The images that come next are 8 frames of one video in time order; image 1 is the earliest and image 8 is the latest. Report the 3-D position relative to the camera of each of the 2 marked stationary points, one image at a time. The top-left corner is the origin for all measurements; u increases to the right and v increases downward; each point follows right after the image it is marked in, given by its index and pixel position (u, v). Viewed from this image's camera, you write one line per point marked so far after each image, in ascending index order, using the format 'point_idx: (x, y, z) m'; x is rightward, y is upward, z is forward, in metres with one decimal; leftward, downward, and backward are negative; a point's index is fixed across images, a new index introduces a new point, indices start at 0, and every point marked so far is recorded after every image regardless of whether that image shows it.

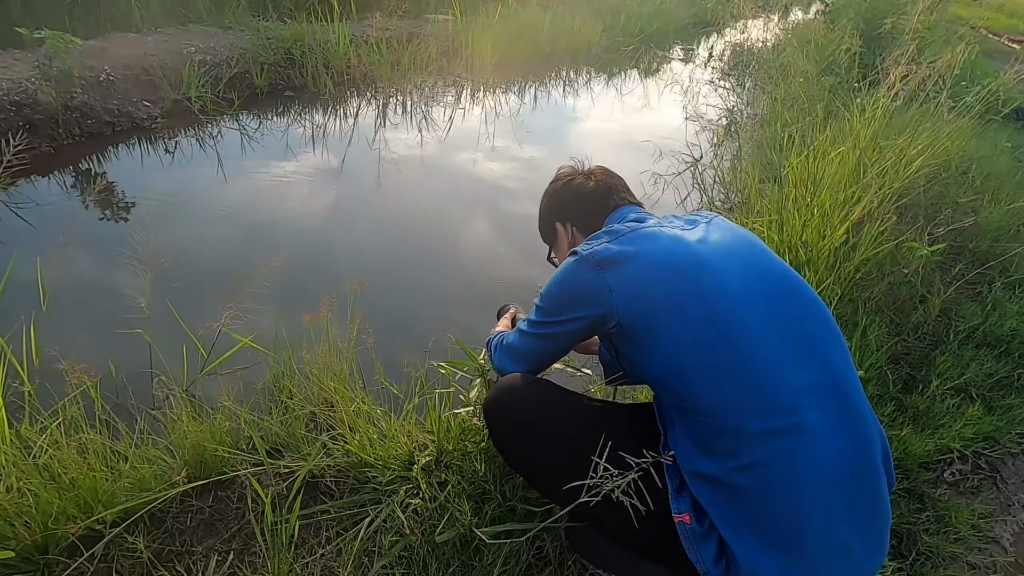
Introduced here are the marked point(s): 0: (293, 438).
0: (-0.9, -0.6, +2.2) m
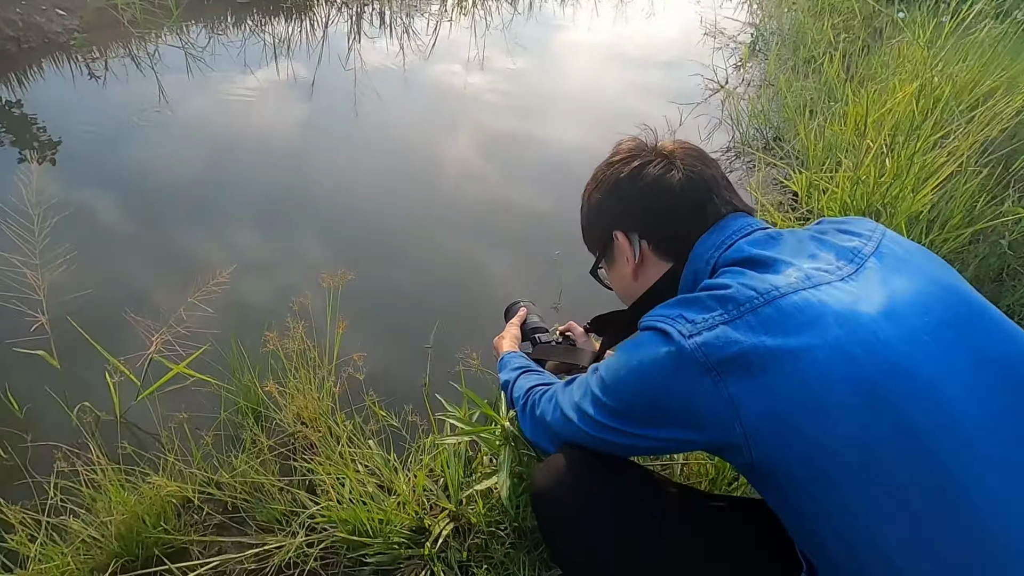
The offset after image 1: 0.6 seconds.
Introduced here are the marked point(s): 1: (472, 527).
0: (-0.8, -0.6, +1.6) m
1: (-0.1, -0.7, +1.6) m
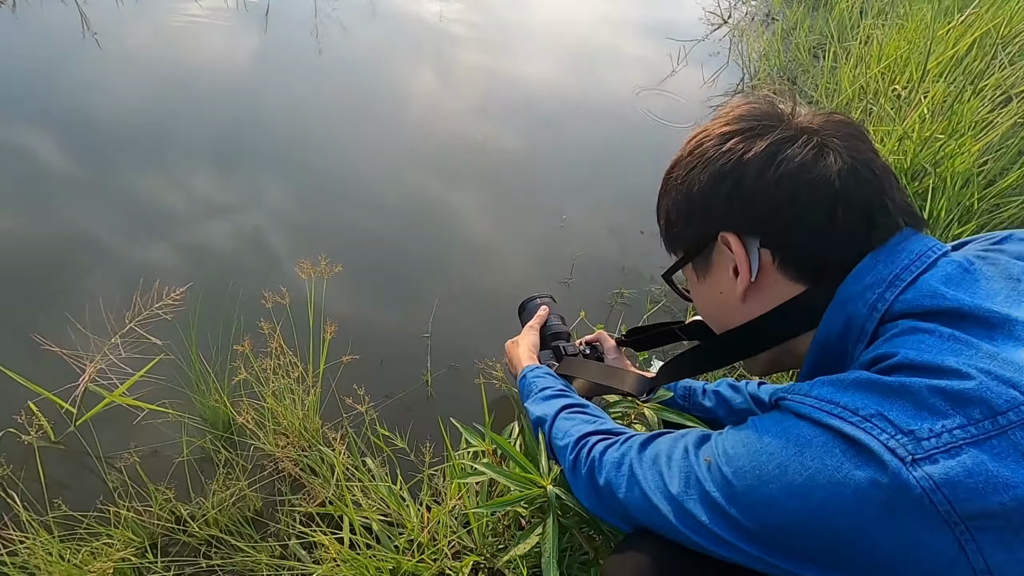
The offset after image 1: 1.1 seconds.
0: (-0.7, -0.7, +1.3) m
1: (0.0, -0.7, +1.3) m
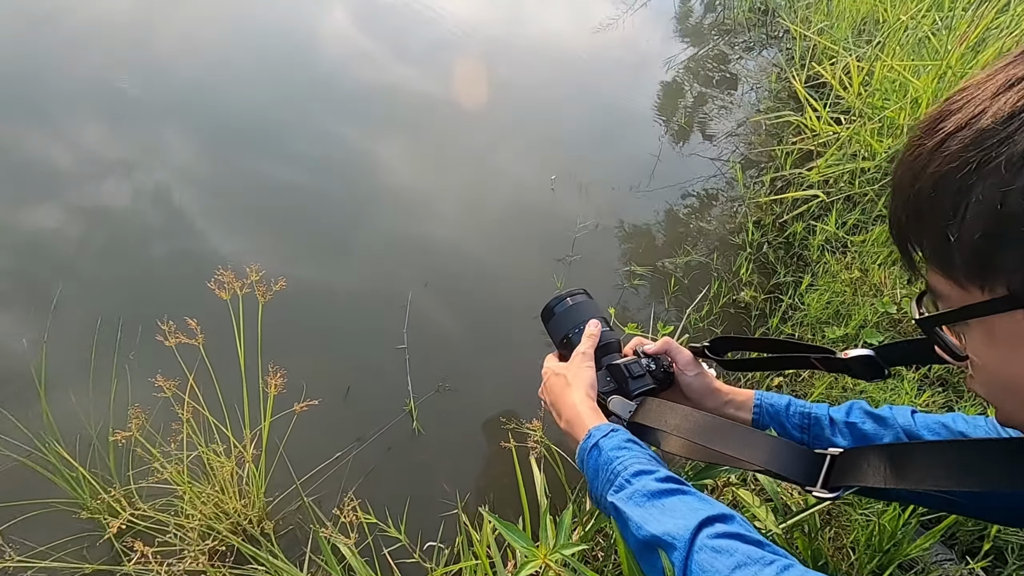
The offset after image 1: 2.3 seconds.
0: (-0.5, -0.7, +0.8) m
1: (+0.1, -0.8, +0.9) m
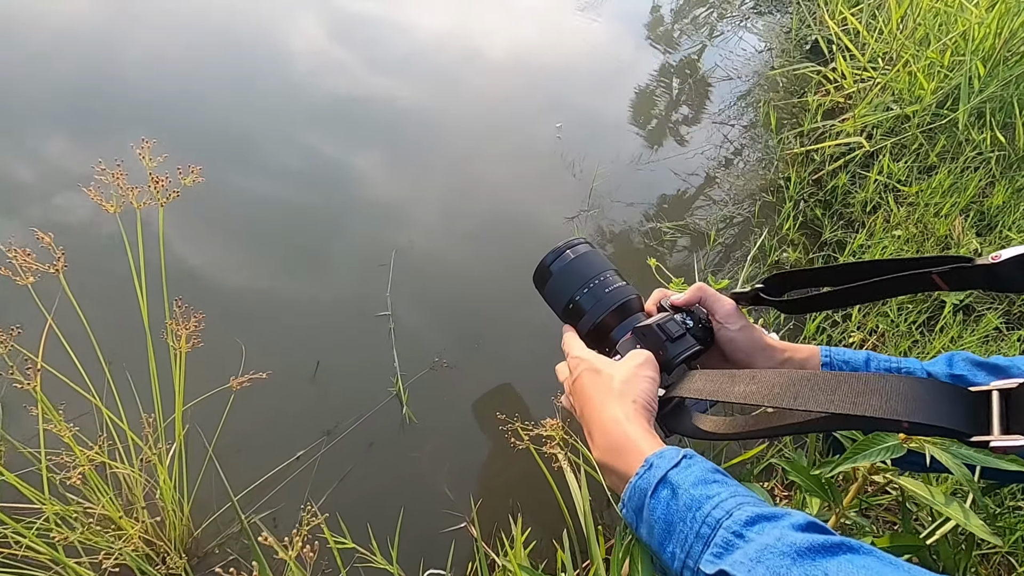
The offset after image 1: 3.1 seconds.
0: (-0.4, -0.6, +0.4) m
1: (+0.2, -0.6, +0.5) m
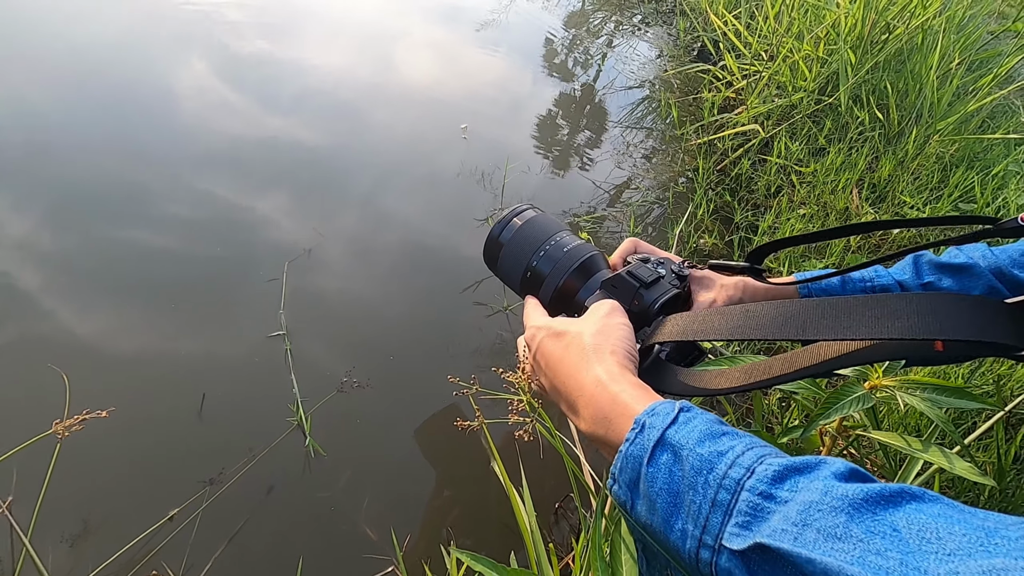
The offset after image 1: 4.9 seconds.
0: (-0.4, -0.6, +0.2) m
1: (+0.2, -0.6, +0.4) m
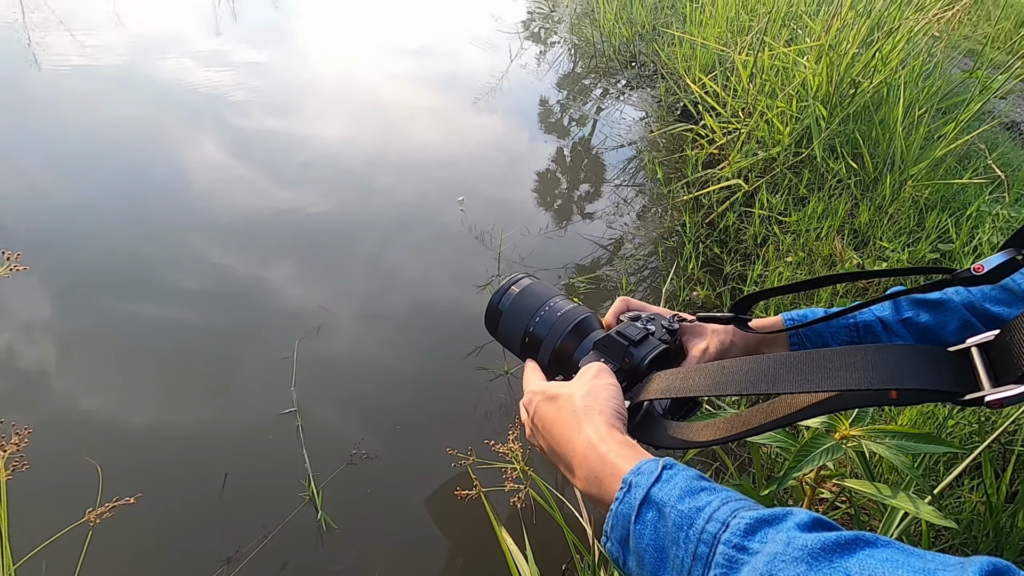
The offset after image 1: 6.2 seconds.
0: (-0.4, -0.7, +0.2) m
1: (+0.2, -0.6, +0.4) m
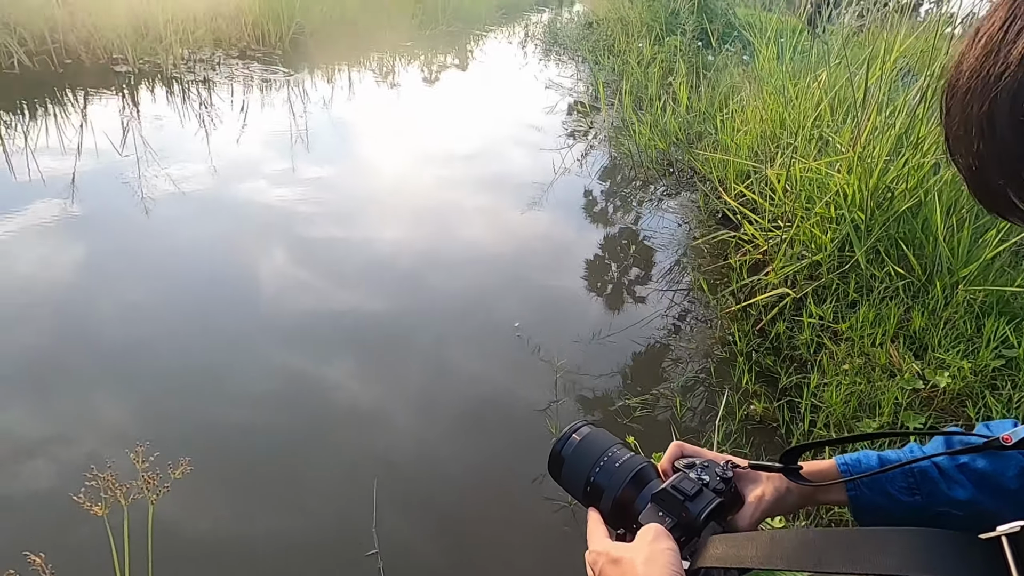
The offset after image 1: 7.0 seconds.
0: (-0.3, -0.9, +0.2) m
1: (+0.3, -0.8, +0.4) m
